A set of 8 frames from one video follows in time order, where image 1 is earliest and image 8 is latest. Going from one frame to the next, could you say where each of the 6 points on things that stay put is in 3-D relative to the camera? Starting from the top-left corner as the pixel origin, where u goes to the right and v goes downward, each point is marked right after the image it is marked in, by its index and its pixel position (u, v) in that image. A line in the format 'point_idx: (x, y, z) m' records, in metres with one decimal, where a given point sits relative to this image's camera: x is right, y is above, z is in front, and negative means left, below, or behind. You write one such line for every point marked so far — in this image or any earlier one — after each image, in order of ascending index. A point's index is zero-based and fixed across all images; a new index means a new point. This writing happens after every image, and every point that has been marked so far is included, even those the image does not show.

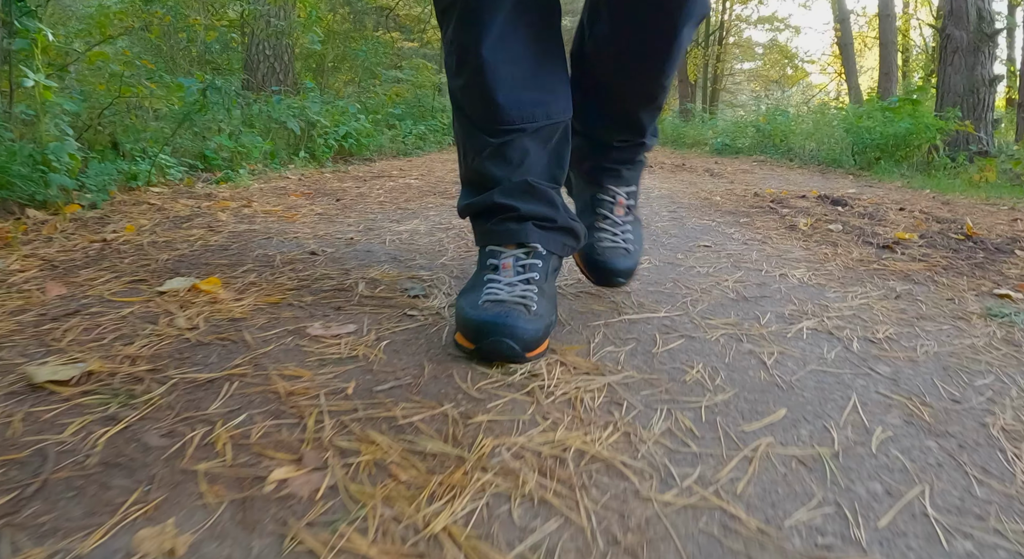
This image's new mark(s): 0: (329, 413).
0: (-0.3, -0.2, +1.0) m
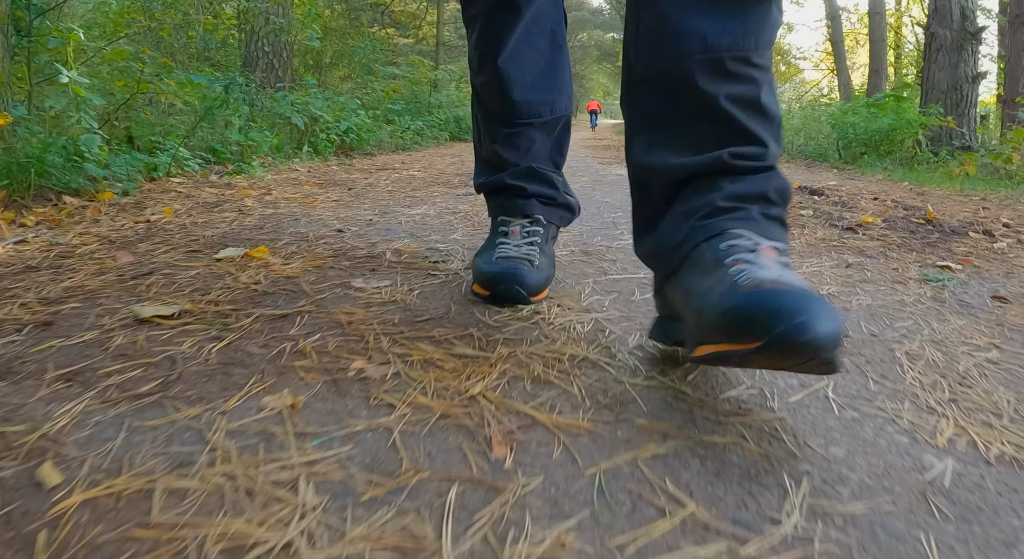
0: (-0.2, -0.1, +1.3) m
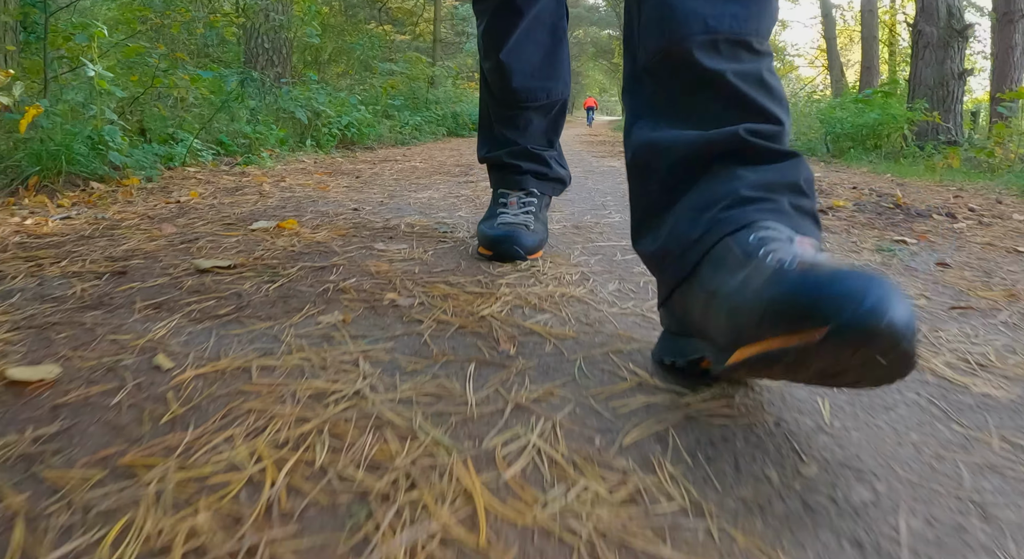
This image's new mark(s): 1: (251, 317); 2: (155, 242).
0: (-0.2, 0.0, +1.6) m
1: (-0.5, -0.1, +1.3) m
2: (-1.1, +0.1, +2.2) m
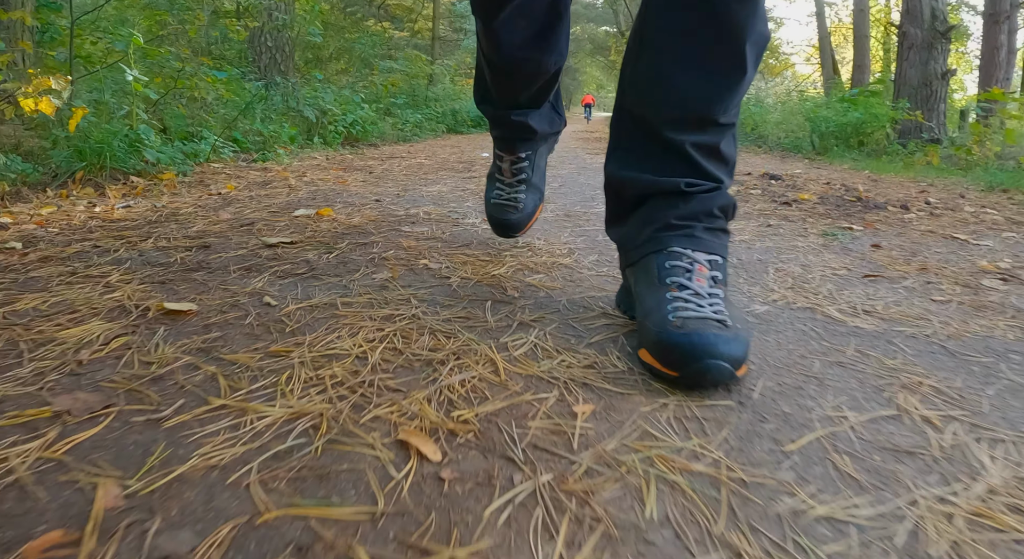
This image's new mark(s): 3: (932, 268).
0: (-0.2, +0.1, +2.0) m
1: (-0.5, 0.0, +1.7) m
2: (-1.1, +0.2, +2.6) m
3: (+1.6, 0.0, +2.7) m
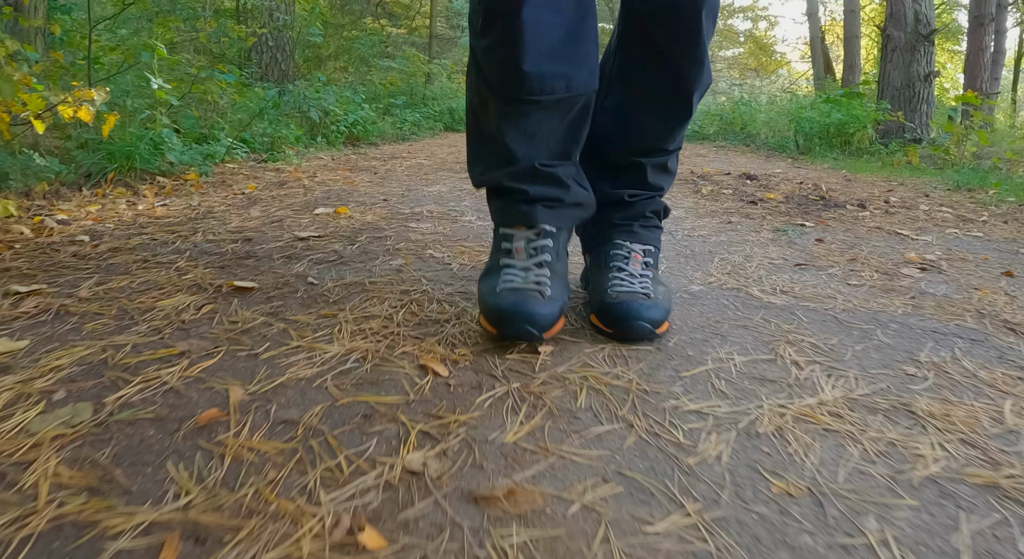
0: (-0.3, +0.1, +2.5) m
1: (-0.5, +0.1, +2.2) m
2: (-1.1, +0.2, +3.0) m
3: (+1.5, +0.1, +3.1) m
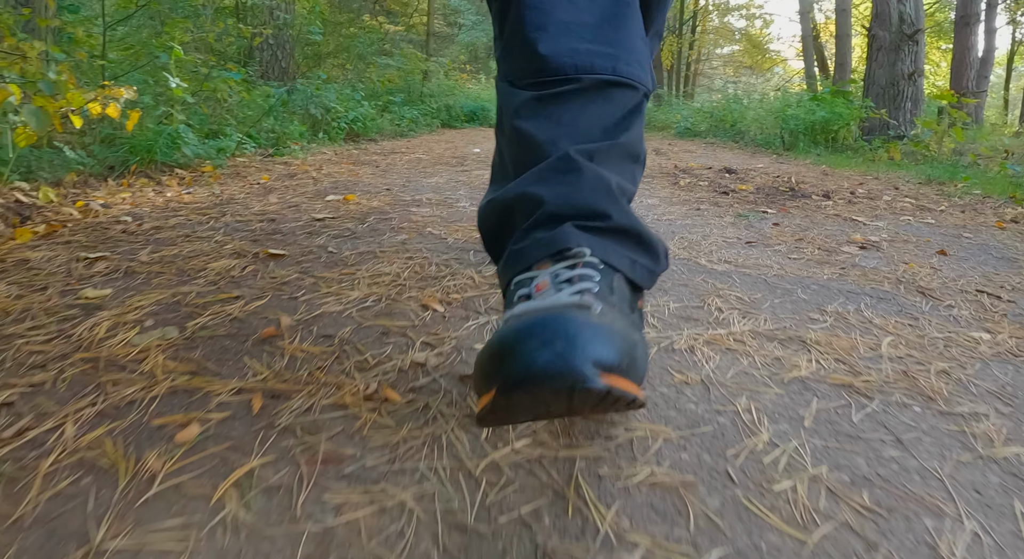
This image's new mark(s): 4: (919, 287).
0: (-0.3, +0.2, +2.9) m
1: (-0.5, +0.2, +2.6) m
2: (-1.2, +0.4, +3.5) m
3: (+1.5, +0.2, +3.5) m
4: (+1.6, 0.0, +2.8) m
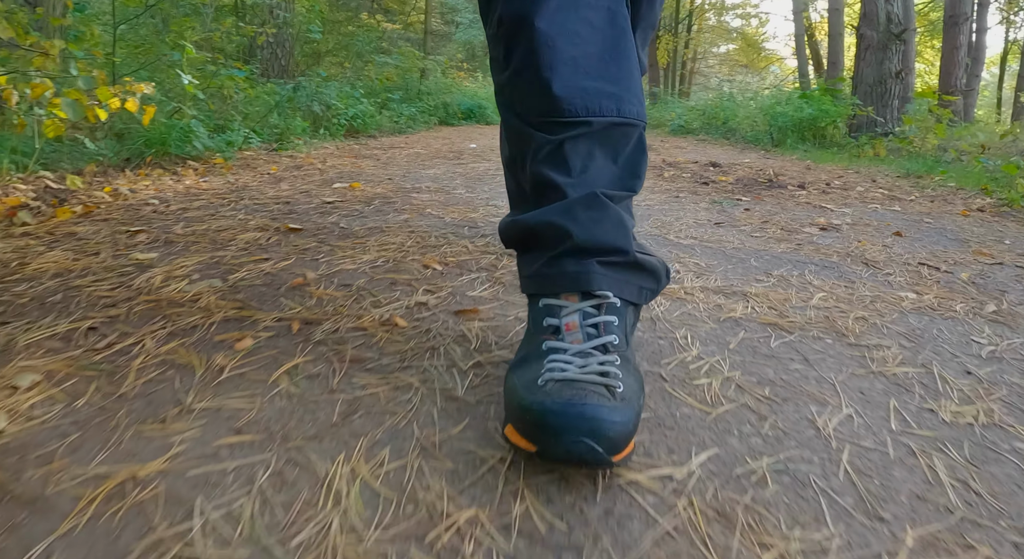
0: (-0.4, +0.3, +3.2) m
1: (-0.6, +0.3, +2.9) m
2: (-1.2, +0.5, +3.8) m
3: (+1.4, +0.3, +3.9) m
4: (+1.6, +0.1, +3.2) m
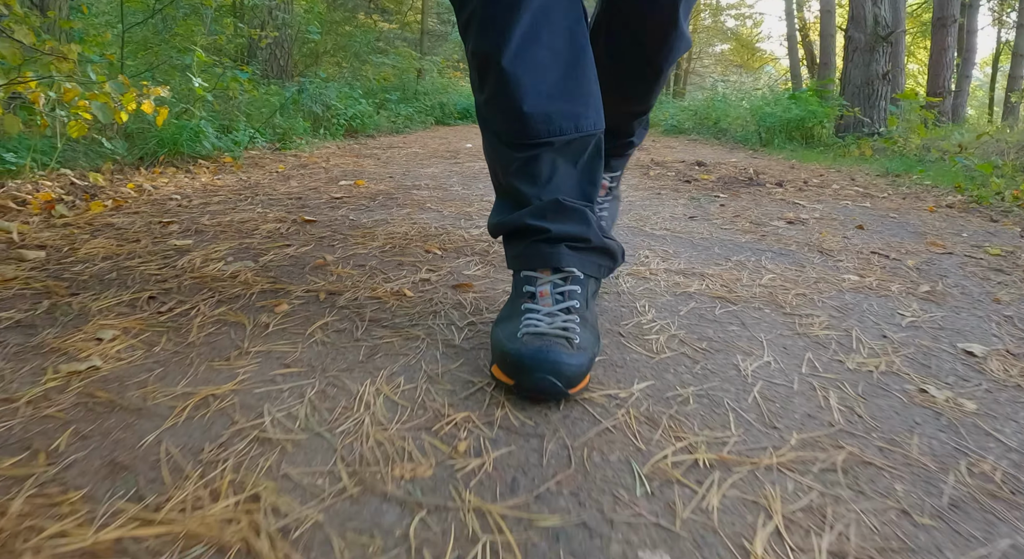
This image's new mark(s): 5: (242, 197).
0: (-0.4, +0.4, +3.6) m
1: (-0.6, +0.3, +3.3) m
2: (-1.2, +0.5, +4.1) m
3: (+1.4, +0.4, +4.2) m
4: (+1.5, +0.2, +3.5) m
5: (-1.4, +0.4, +3.8) m
